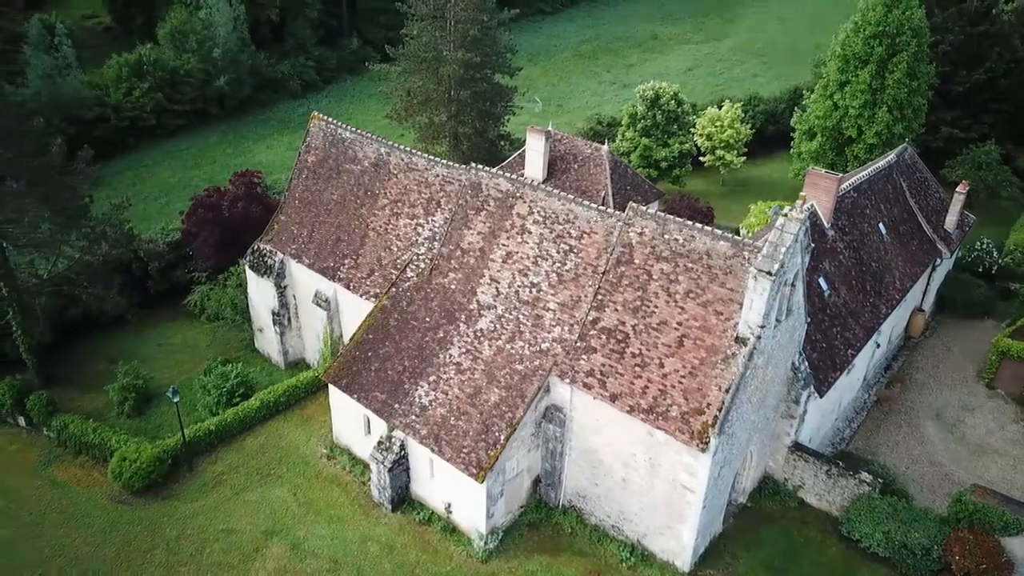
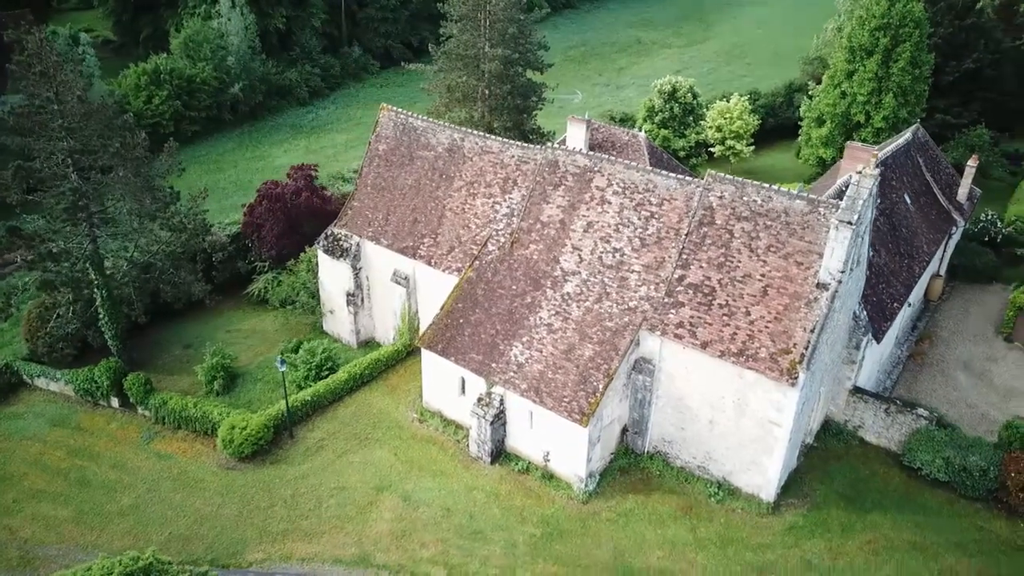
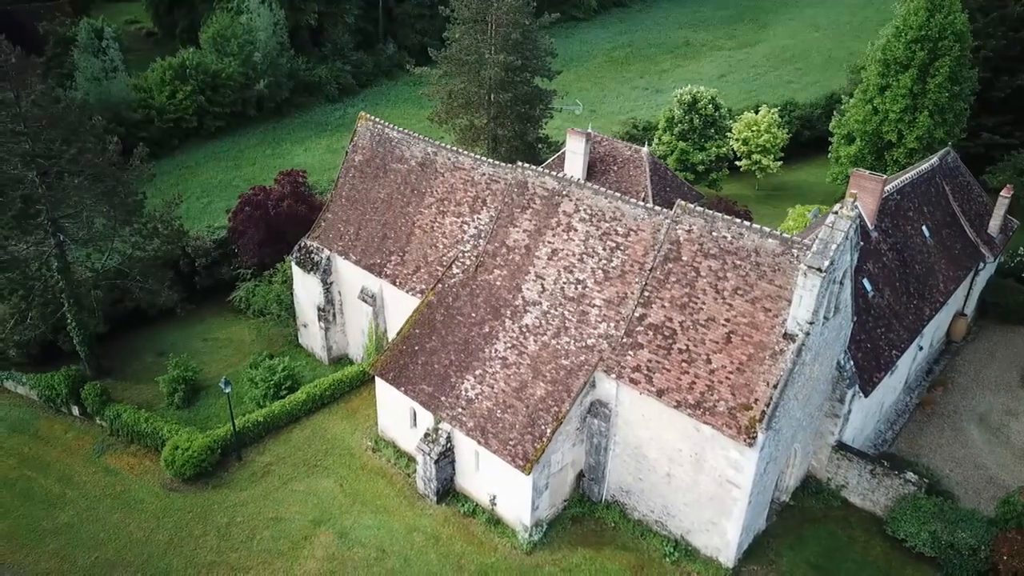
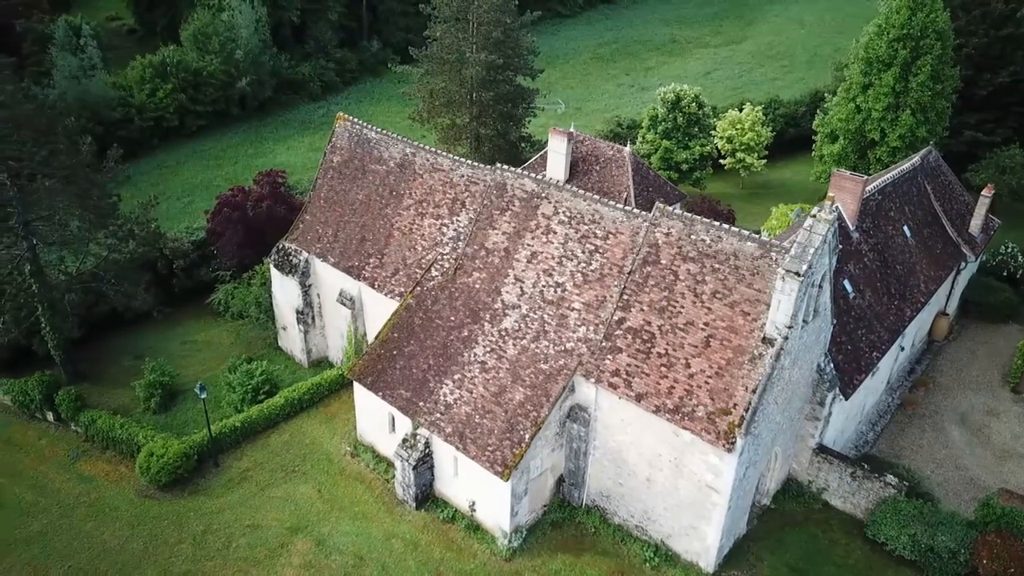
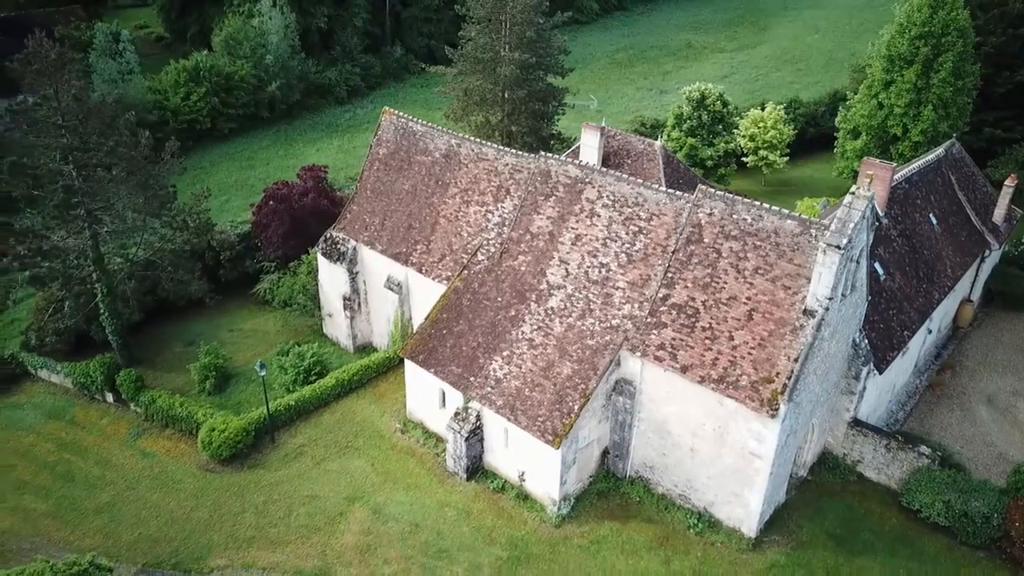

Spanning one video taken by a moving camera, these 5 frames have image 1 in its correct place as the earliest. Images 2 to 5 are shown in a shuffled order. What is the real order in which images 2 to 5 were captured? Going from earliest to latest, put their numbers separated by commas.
4, 3, 5, 2
